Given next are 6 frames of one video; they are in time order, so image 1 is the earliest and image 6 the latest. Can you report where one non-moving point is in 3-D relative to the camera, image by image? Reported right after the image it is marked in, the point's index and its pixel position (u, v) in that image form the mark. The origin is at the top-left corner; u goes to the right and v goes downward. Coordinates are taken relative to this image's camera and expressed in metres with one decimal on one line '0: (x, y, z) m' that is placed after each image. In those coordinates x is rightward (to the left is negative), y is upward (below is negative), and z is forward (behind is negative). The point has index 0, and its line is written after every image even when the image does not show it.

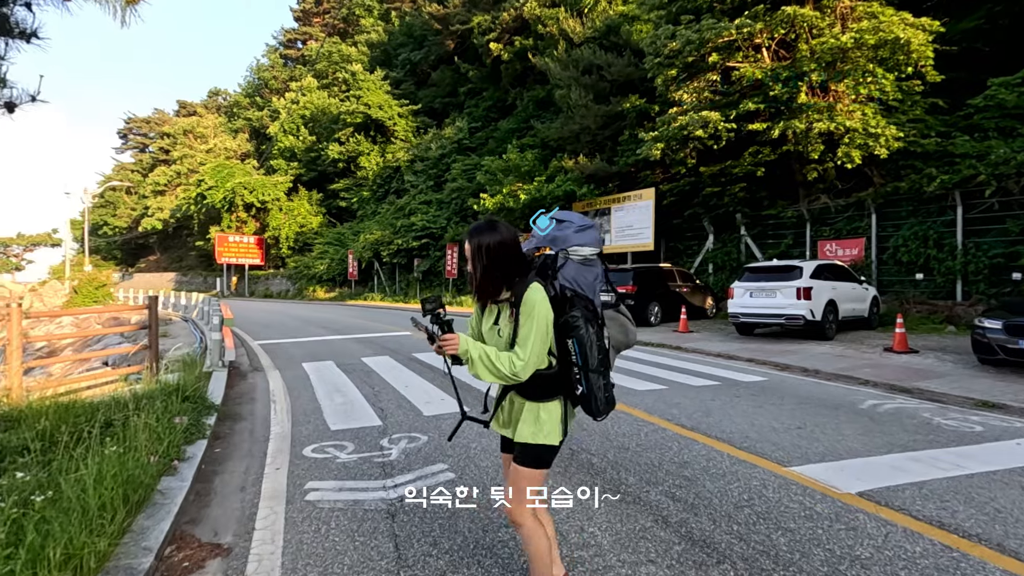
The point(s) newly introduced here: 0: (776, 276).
0: (+5.3, +0.2, +11.8) m
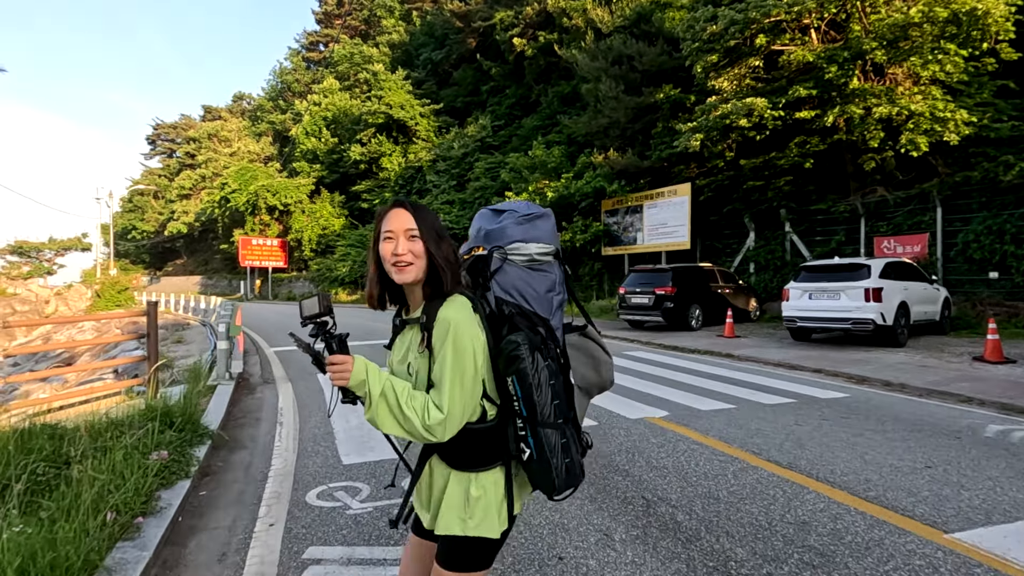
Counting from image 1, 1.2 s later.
0: (+5.9, +0.2, +10.6) m
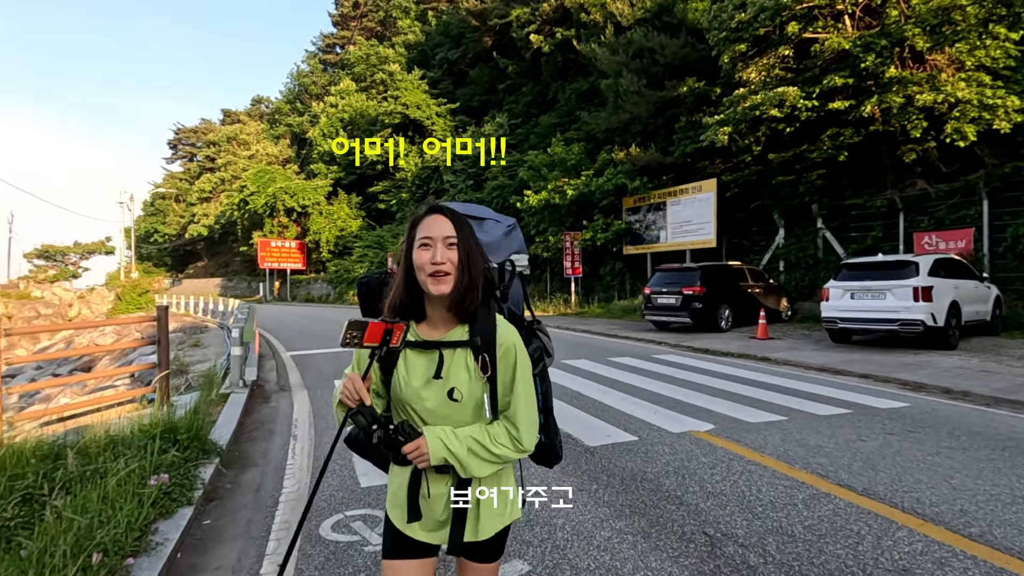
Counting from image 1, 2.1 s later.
0: (+6.3, +0.2, +10.0) m
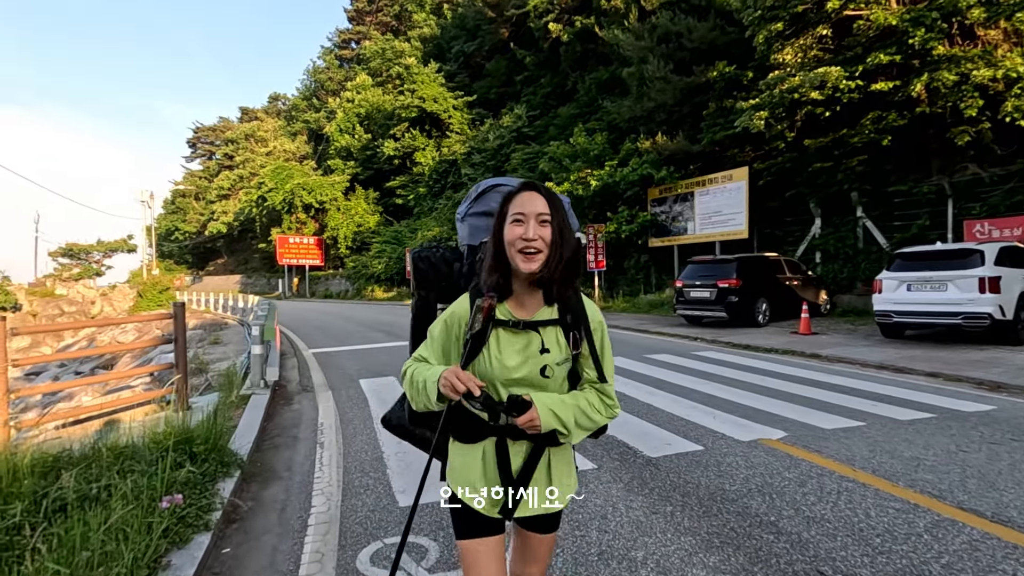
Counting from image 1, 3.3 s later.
0: (+6.8, +0.4, +9.3) m
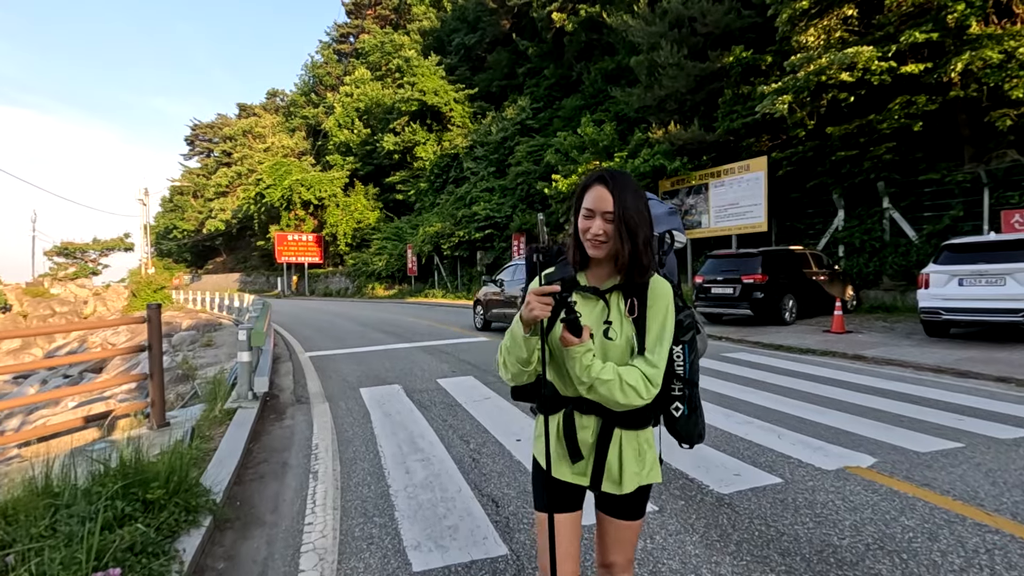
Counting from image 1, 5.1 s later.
0: (+7.1, +0.5, +8.4) m
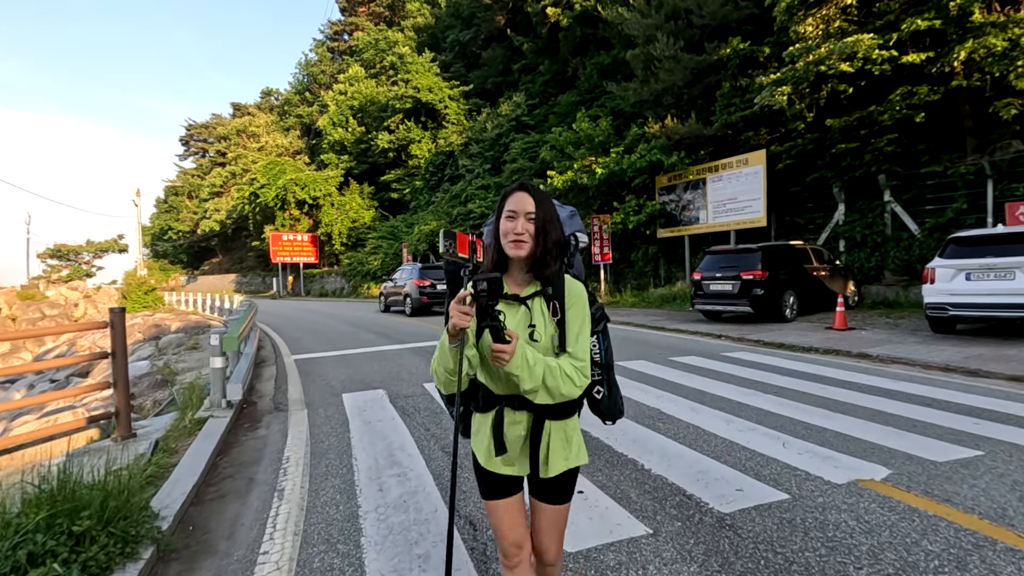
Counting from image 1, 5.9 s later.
0: (+6.9, +0.5, +8.1) m
